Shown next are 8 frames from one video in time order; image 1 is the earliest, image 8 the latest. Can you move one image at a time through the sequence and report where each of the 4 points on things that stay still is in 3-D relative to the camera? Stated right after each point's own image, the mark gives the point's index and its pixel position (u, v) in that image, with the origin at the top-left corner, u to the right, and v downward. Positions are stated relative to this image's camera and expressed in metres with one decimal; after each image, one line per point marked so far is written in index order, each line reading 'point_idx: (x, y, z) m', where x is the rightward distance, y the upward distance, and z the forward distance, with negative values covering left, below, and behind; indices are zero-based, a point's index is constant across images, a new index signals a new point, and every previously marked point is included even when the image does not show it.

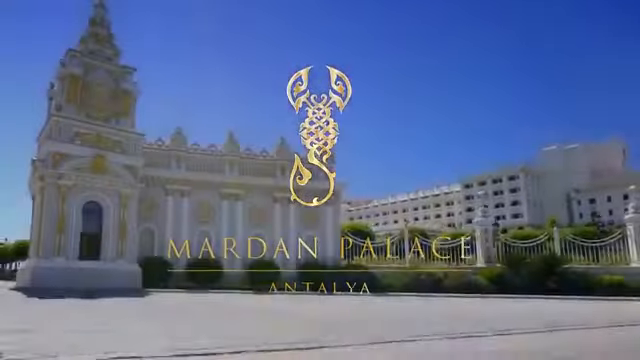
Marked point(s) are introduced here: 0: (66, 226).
0: (-7.9, -1.4, +14.0) m
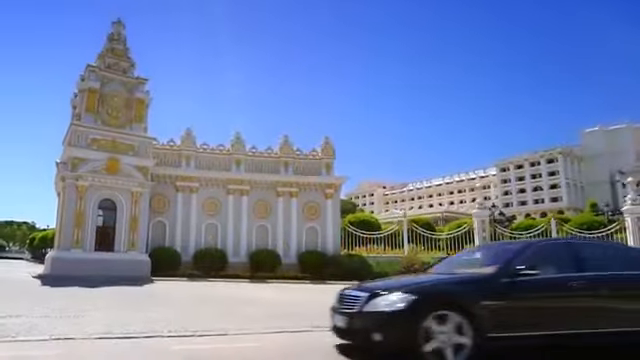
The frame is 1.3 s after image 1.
0: (-8.3, -1.5, +15.9) m
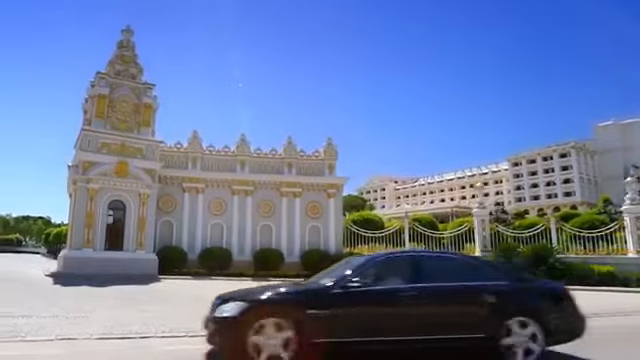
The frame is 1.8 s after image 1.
0: (-8.3, -1.6, +16.7) m
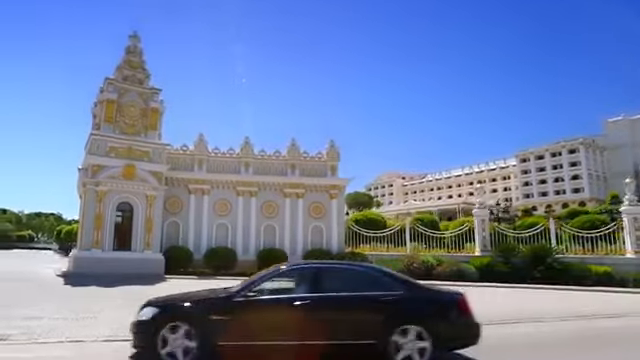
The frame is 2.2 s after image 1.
0: (-8.3, -1.7, +17.3) m
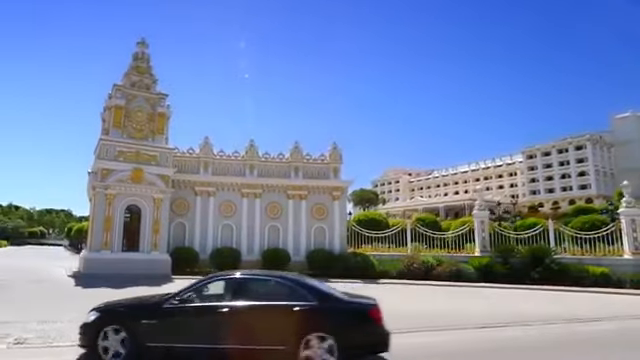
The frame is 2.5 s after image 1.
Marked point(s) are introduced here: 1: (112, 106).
0: (-8.2, -1.8, +17.9) m
1: (-8.6, +3.1, +18.8) m
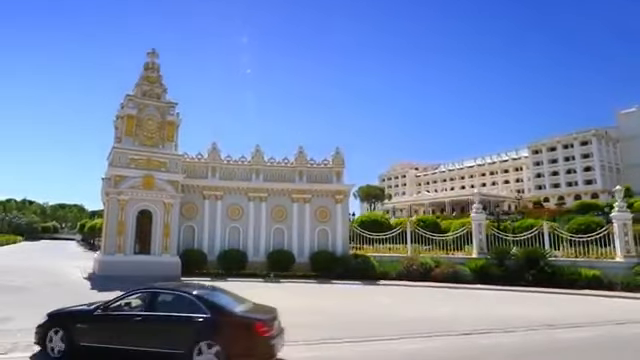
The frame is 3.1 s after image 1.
0: (-8.1, -2.1, +18.9) m
1: (-8.5, +2.8, +19.7) m
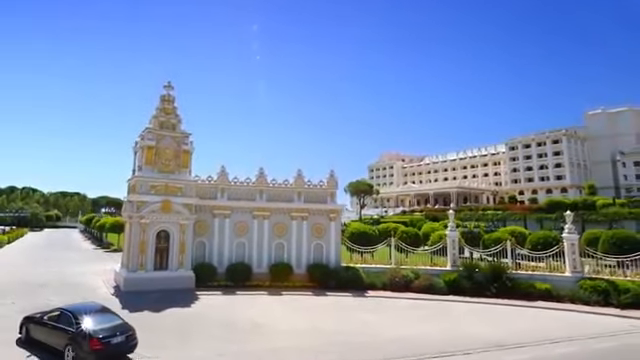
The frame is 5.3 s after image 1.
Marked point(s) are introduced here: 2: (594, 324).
0: (-8.2, -3.3, +21.6) m
1: (-8.6, +1.7, +22.2) m
2: (+10.4, -5.5, +17.2) m
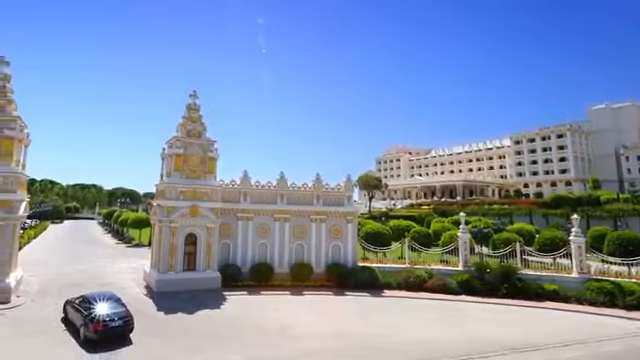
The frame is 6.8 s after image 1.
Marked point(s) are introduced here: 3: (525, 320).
0: (-7.2, -3.6, +22.8) m
1: (-7.6, +1.4, +23.3) m
2: (+11.4, -5.9, +18.5) m
3: (+8.8, -6.0, +19.4) m
